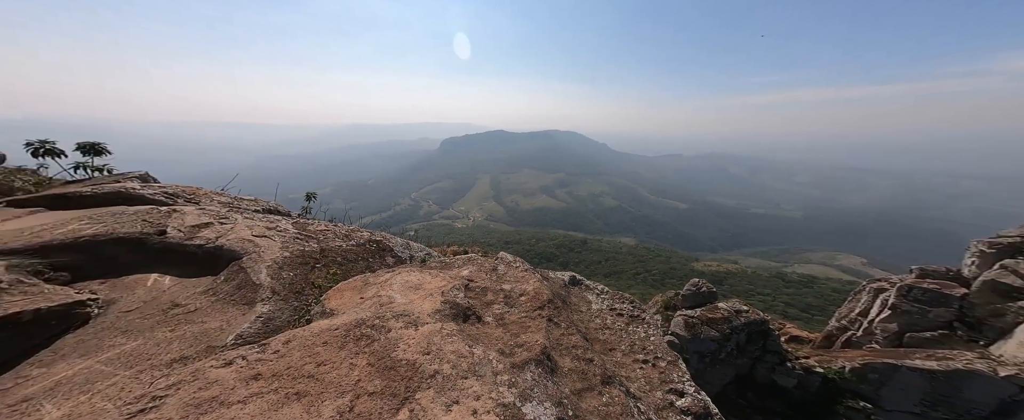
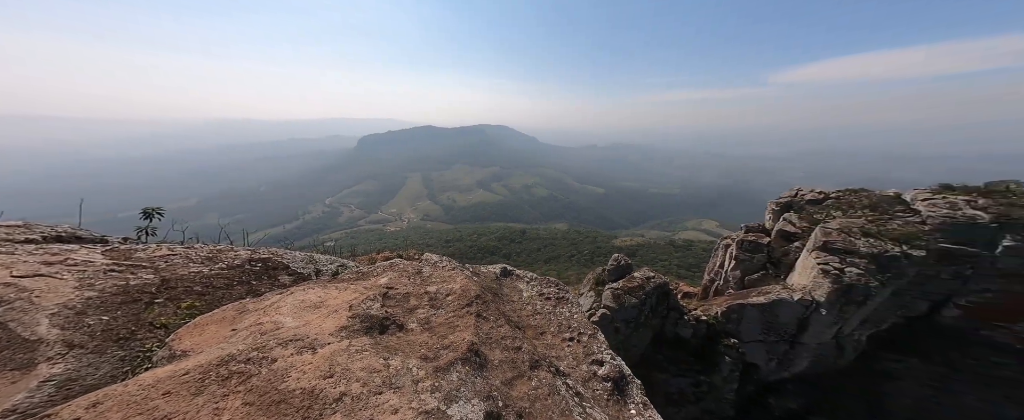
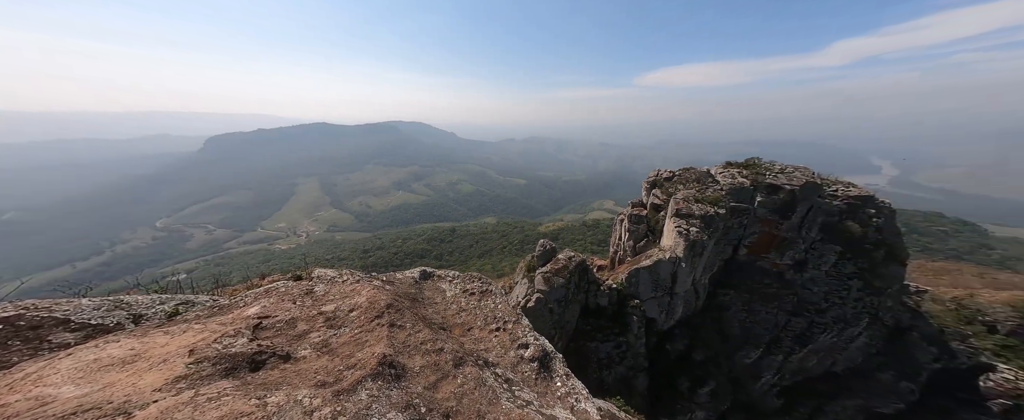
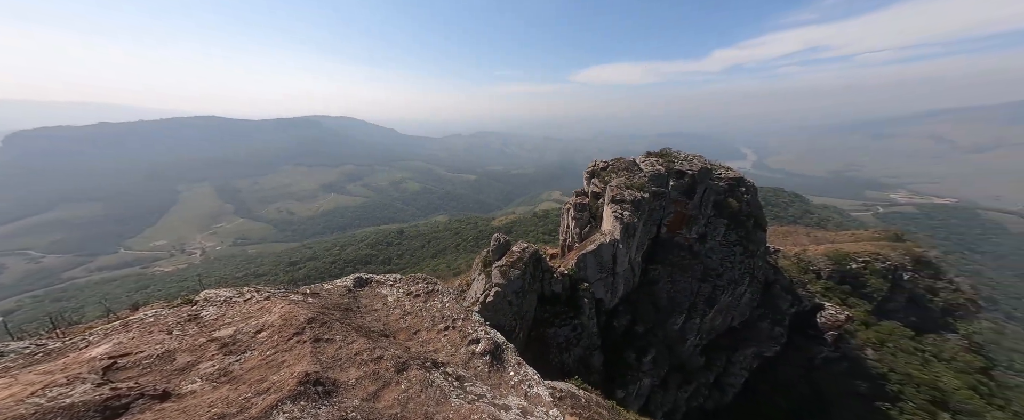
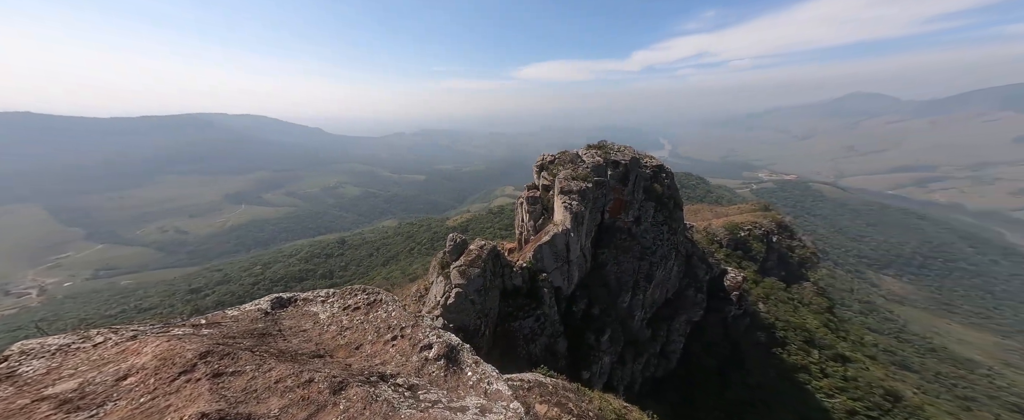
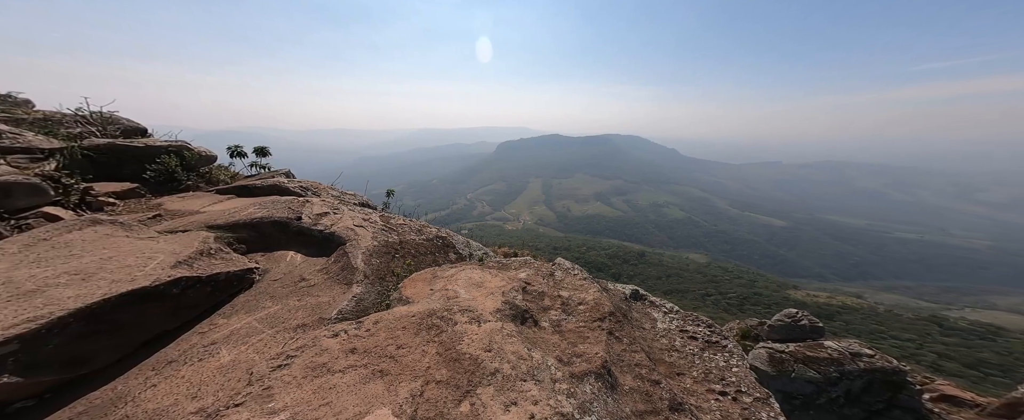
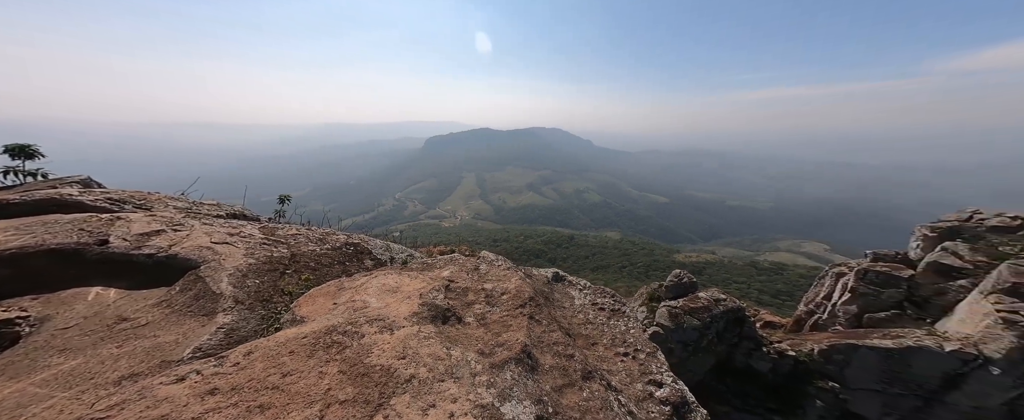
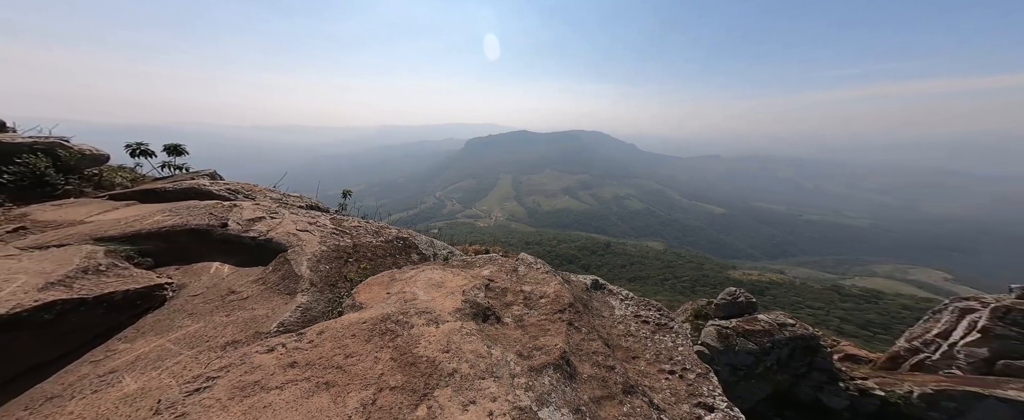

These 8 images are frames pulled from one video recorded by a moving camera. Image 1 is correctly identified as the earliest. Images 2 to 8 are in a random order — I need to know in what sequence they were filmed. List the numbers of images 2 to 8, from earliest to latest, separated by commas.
6, 8, 7, 2, 3, 4, 5
